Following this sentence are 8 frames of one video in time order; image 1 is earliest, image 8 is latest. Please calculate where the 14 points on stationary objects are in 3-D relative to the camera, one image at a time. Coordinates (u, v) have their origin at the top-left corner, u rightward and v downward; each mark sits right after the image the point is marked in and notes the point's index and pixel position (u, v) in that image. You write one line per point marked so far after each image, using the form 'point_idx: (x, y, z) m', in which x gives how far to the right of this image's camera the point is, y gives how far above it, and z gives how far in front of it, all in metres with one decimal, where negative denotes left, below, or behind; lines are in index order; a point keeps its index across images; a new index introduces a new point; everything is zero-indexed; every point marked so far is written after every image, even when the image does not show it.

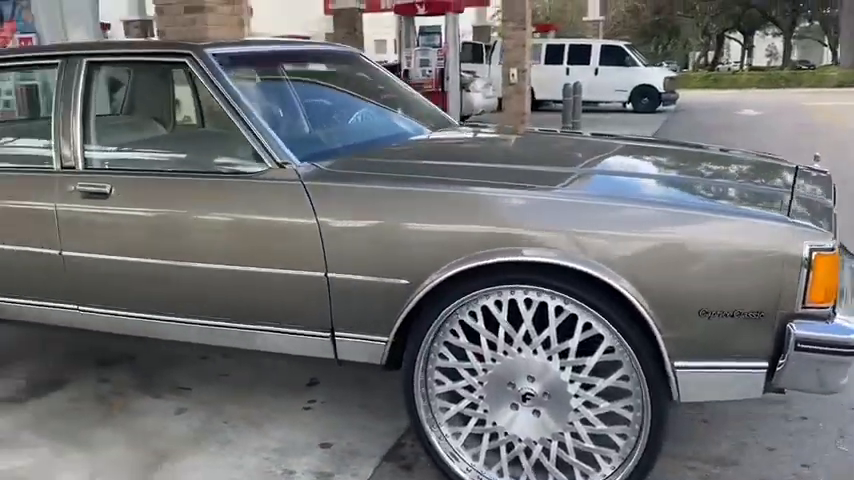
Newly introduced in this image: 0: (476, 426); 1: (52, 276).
0: (+0.2, -0.7, +2.7) m
1: (-1.6, -0.2, +3.2) m
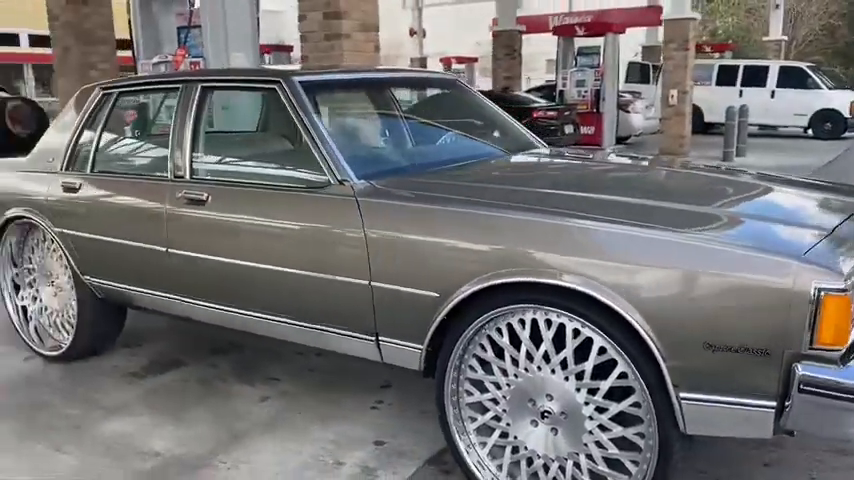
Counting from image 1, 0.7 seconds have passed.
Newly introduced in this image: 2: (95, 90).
0: (+0.3, -0.7, +2.8) m
1: (-1.3, -0.2, +3.7) m
2: (-1.9, +0.9, +4.2) m
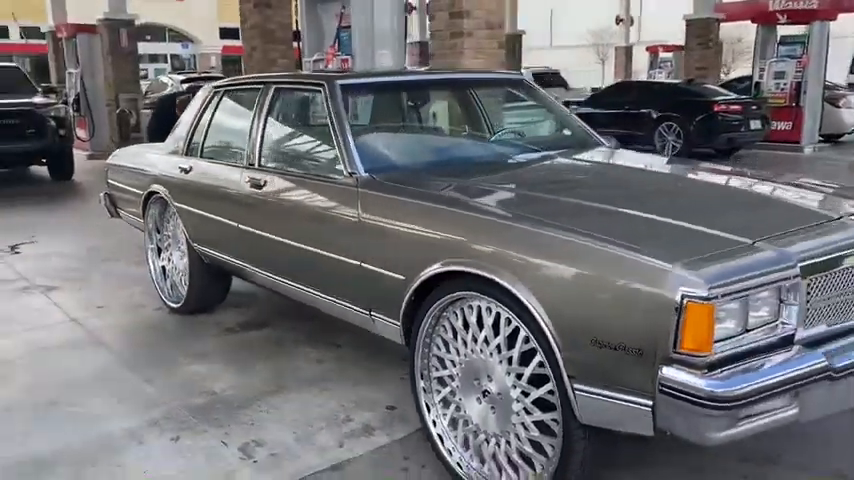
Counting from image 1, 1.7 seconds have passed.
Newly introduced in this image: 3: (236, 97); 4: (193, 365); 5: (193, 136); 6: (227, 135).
0: (+0.1, -0.7, +3.1) m
1: (-1.1, 0.0, +4.4) m
2: (-1.5, +1.0, +5.0) m
3: (-1.3, +0.9, +4.8) m
4: (-1.4, -0.8, +4.4) m
5: (-1.6, +0.7, +5.0) m
6: (-1.3, +0.7, +4.7) m
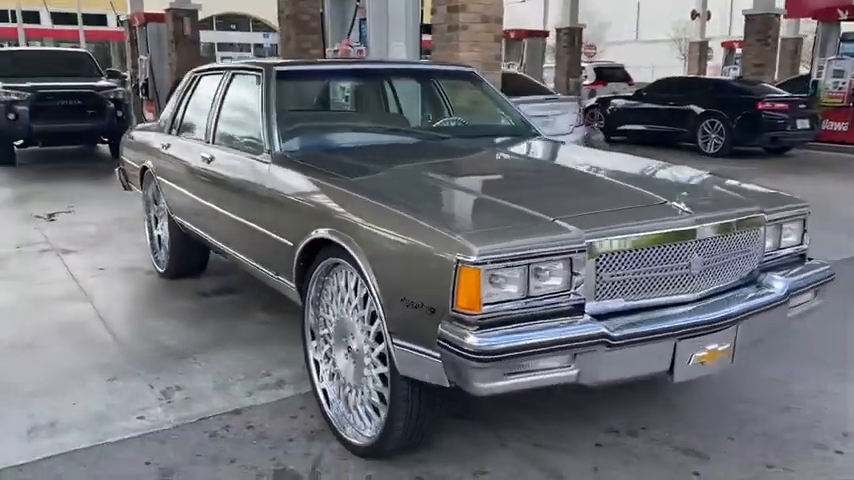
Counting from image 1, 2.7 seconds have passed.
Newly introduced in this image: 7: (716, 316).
0: (-0.4, -0.6, +3.4) m
1: (-1.5, +0.2, +4.9) m
2: (-1.7, +1.2, +5.5) m
3: (-1.5, +1.1, +5.2) m
4: (-1.8, -0.5, +5.0) m
5: (-1.9, +0.9, +5.6) m
6: (-1.6, +0.9, +5.2) m
7: (+1.1, -0.3, +2.8) m
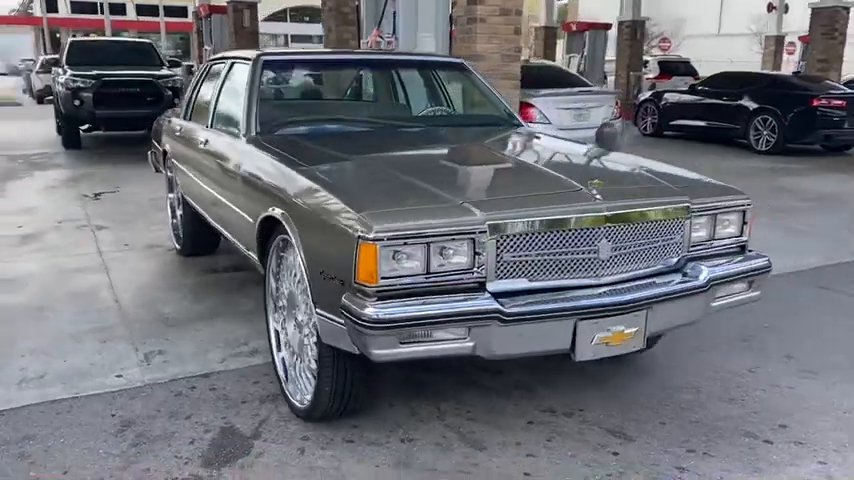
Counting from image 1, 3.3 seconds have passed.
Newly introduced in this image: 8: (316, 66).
0: (-0.7, -0.5, +3.7) m
1: (-1.6, +0.3, +5.2) m
2: (-1.7, +1.4, +5.9) m
3: (-1.6, +1.3, +5.6) m
4: (-1.9, -0.4, +5.3) m
5: (-1.9, +1.1, +5.9) m
6: (-1.6, +1.0, +5.5) m
7: (+0.7, -0.2, +2.9) m
8: (-0.7, +1.1, +4.7) m
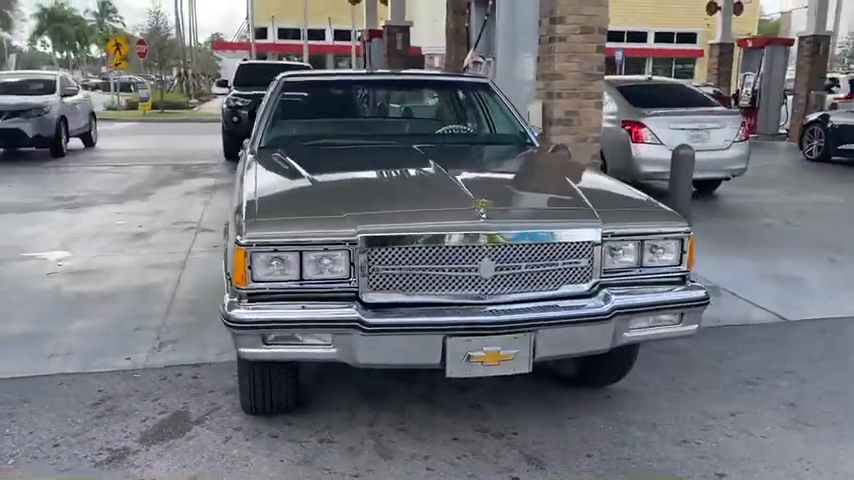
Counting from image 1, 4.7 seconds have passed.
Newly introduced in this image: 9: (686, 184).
0: (-1.0, -0.5, +4.0) m
1: (-1.4, +0.3, +5.7) m
2: (-1.3, +1.4, +6.4) m
3: (-1.2, +1.2, +6.1) m
4: (-1.7, -0.4, +5.9) m
5: (-1.4, +1.0, +6.5) m
6: (-1.3, +1.0, +6.0) m
7: (+0.3, -0.3, +2.9) m
8: (-0.6, +1.0, +5.1) m
9: (+2.3, +0.5, +6.7) m
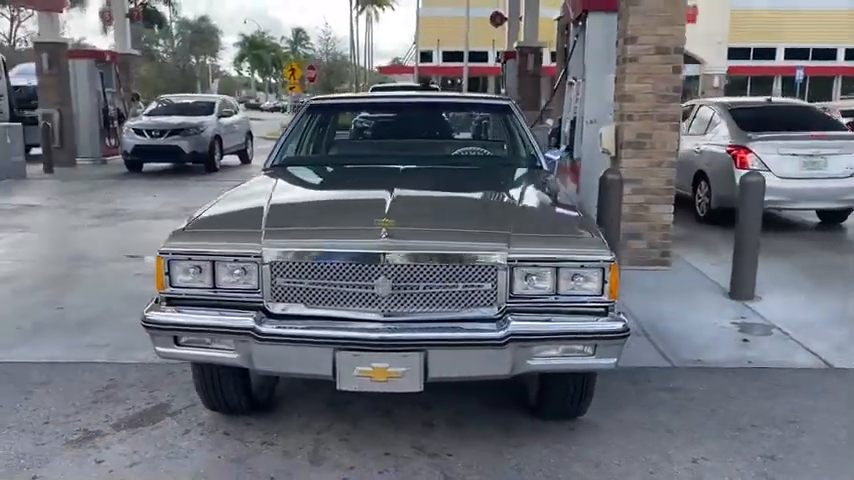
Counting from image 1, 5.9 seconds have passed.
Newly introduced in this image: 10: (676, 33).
0: (-1.1, -0.6, +4.3) m
1: (-1.1, +0.2, +6.1) m
2: (-0.8, +1.2, +6.8) m
3: (-0.8, +1.1, +6.4) m
4: (-1.4, -0.5, +6.3) m
5: (-1.0, +0.9, +6.9) m
6: (-0.9, +0.9, +6.4) m
7: (-0.2, -0.4, +2.9) m
8: (-0.5, +0.9, +5.3) m
9: (+2.8, +0.2, +6.2) m
10: (+2.3, +2.0, +7.0) m
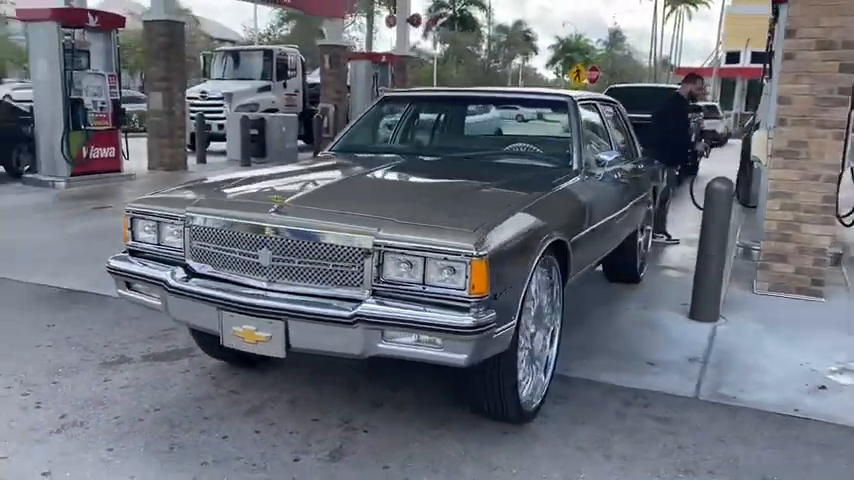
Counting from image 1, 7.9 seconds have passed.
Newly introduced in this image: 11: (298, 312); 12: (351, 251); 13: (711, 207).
0: (-1.1, -0.4, +4.9) m
1: (-0.3, +0.3, +6.5) m
2: (+0.3, +1.3, +7.0) m
3: (+0.1, +1.2, +6.7) m
4: (-0.6, -0.3, +6.8) m
5: (+0.2, +1.0, +7.1) m
6: (0.0, +1.0, +6.7) m
7: (-0.8, -0.3, +3.2) m
8: (0.0, +1.0, +5.5) m
9: (+3.3, 0.0, +5.1) m
10: (+3.4, +1.7, +5.9) m
11: (-0.6, -0.3, +3.2) m
12: (-0.3, 0.0, +3.2) m
13: (+2.1, +0.2, +5.6) m
